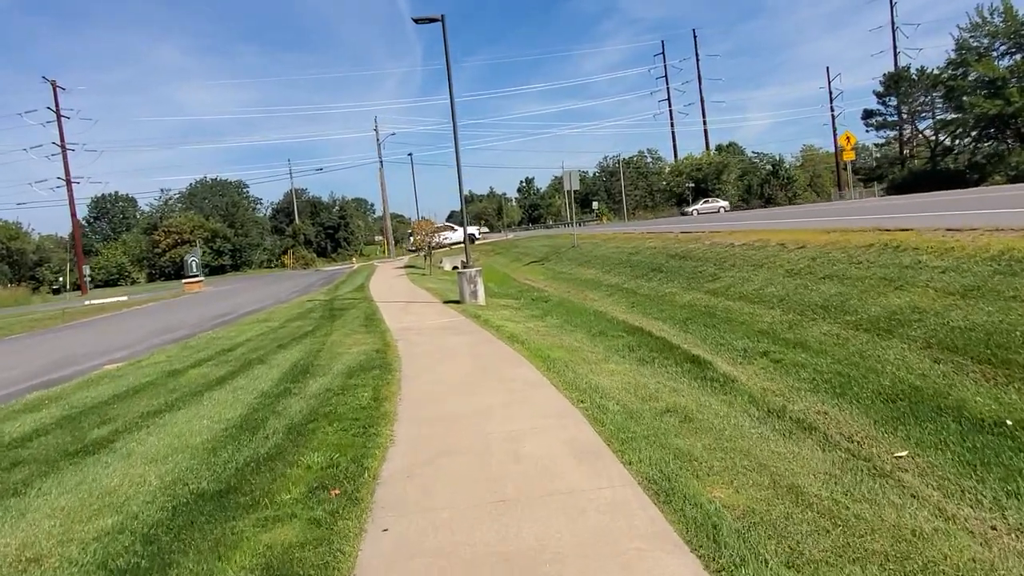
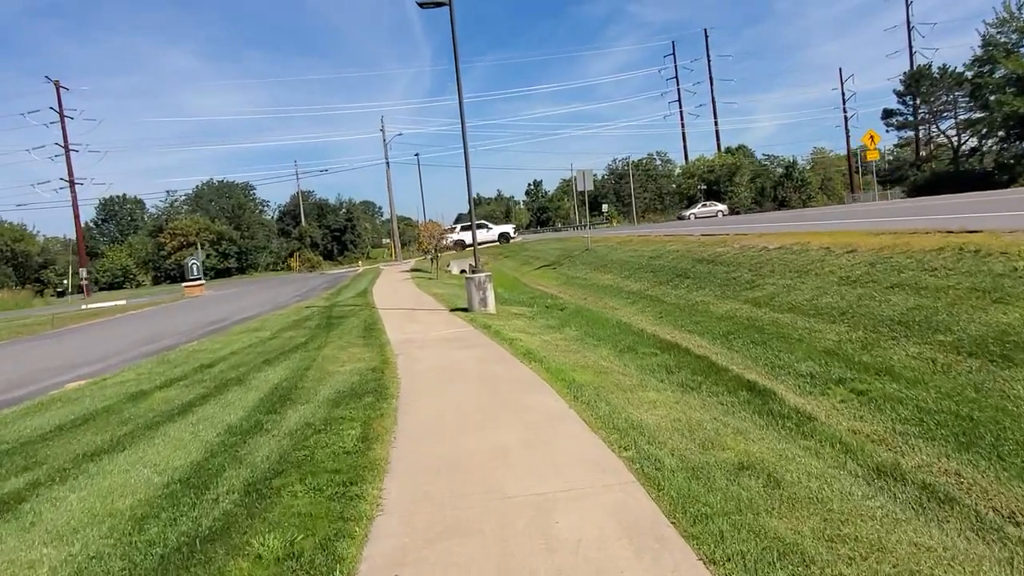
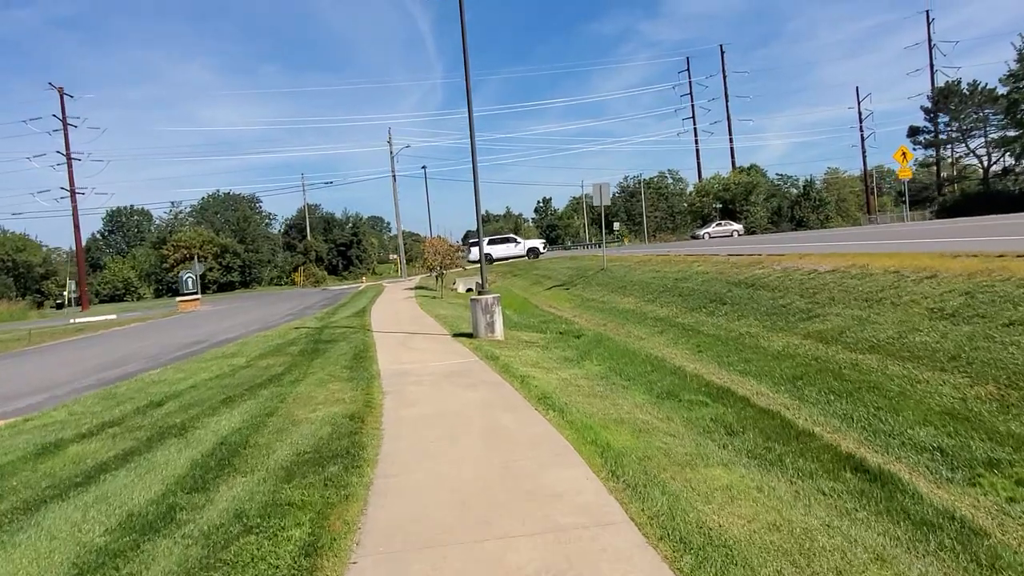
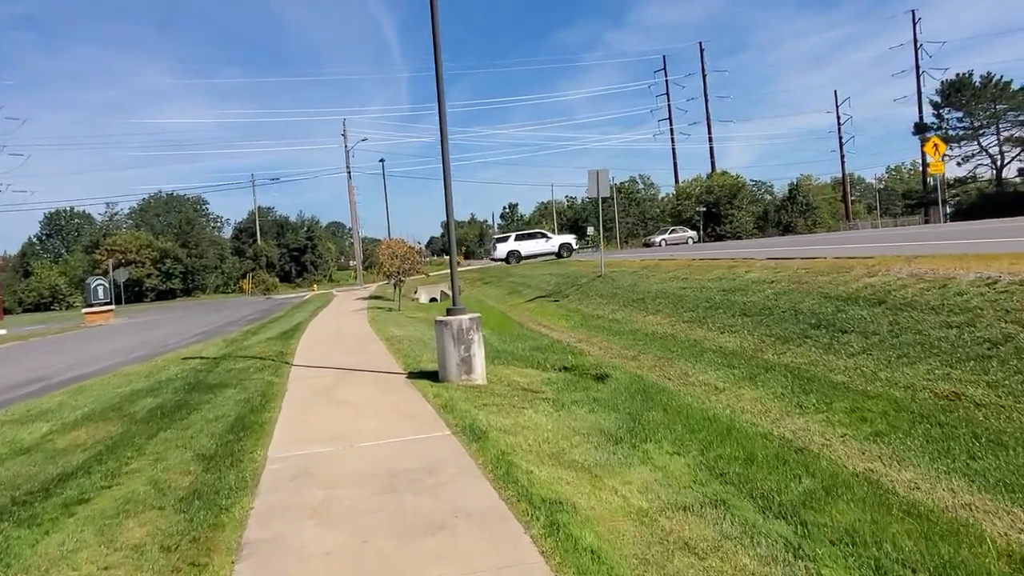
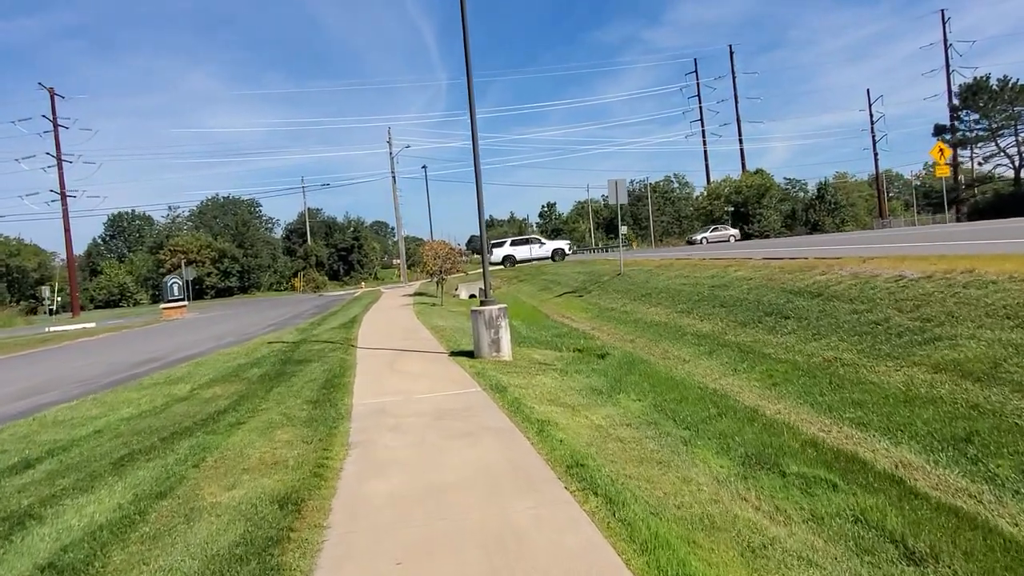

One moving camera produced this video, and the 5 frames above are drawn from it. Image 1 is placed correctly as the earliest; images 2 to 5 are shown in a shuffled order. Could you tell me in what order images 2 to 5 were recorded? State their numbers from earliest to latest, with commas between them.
2, 3, 5, 4
